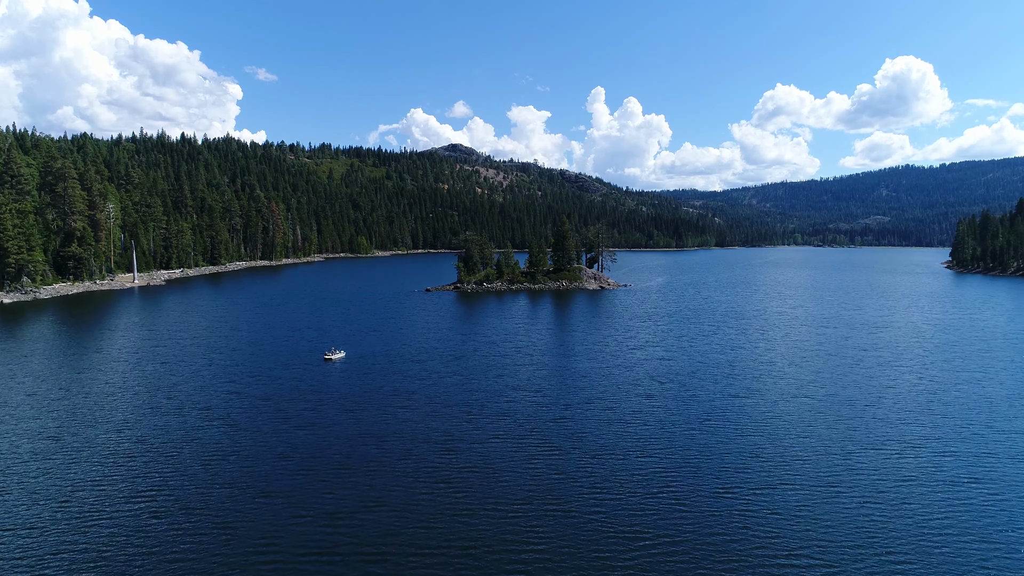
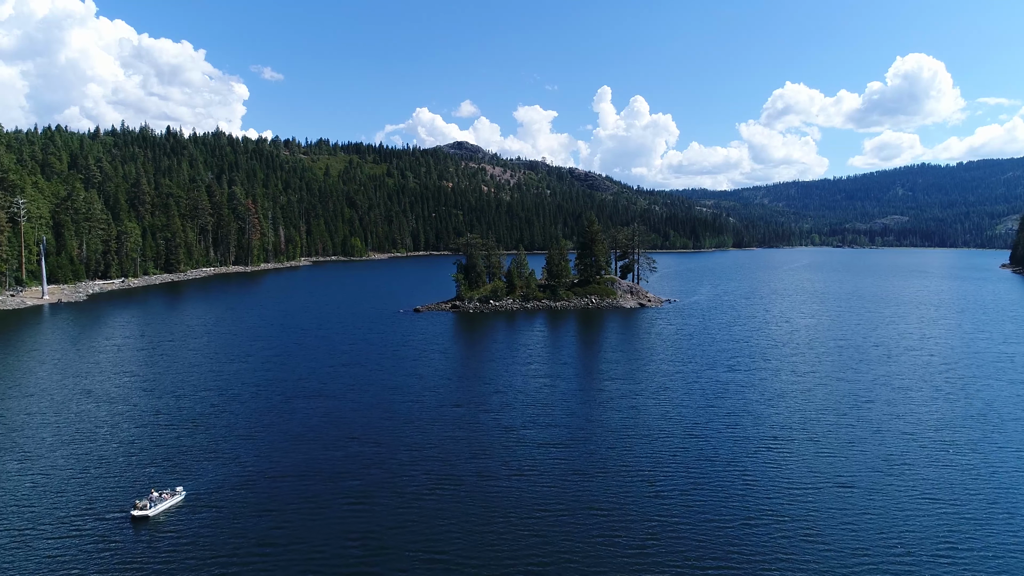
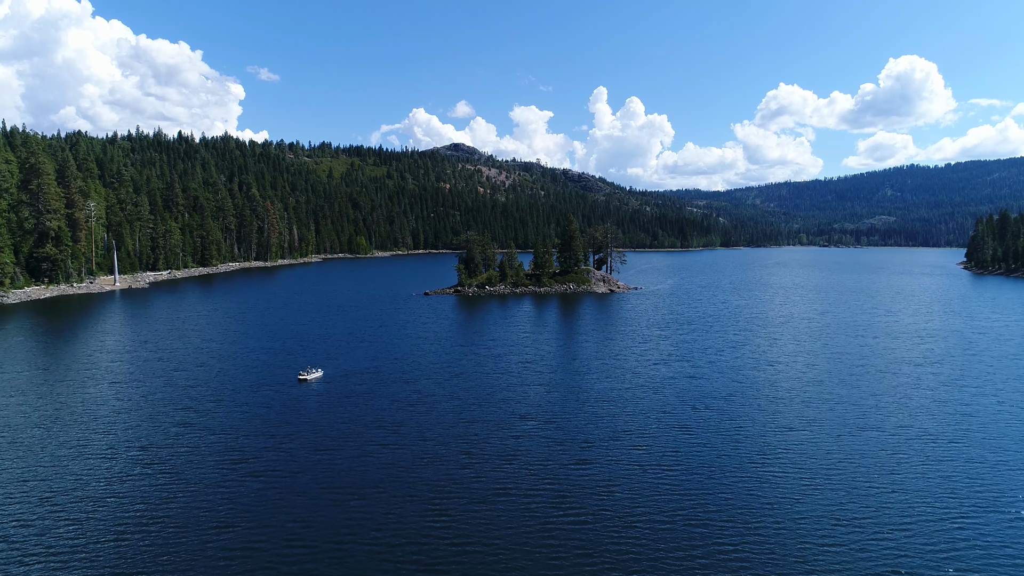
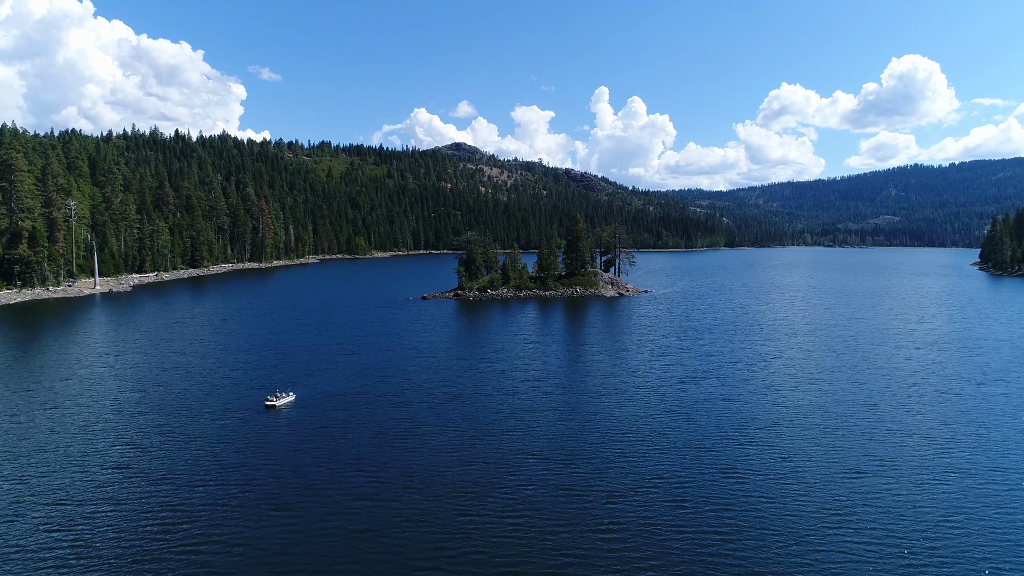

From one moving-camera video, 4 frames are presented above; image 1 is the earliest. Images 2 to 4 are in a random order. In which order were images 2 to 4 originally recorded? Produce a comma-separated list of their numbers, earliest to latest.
3, 4, 2
